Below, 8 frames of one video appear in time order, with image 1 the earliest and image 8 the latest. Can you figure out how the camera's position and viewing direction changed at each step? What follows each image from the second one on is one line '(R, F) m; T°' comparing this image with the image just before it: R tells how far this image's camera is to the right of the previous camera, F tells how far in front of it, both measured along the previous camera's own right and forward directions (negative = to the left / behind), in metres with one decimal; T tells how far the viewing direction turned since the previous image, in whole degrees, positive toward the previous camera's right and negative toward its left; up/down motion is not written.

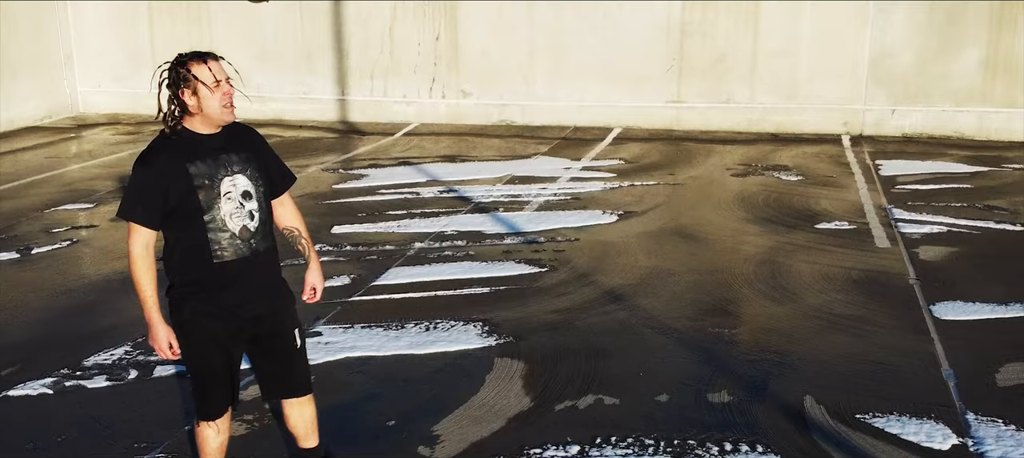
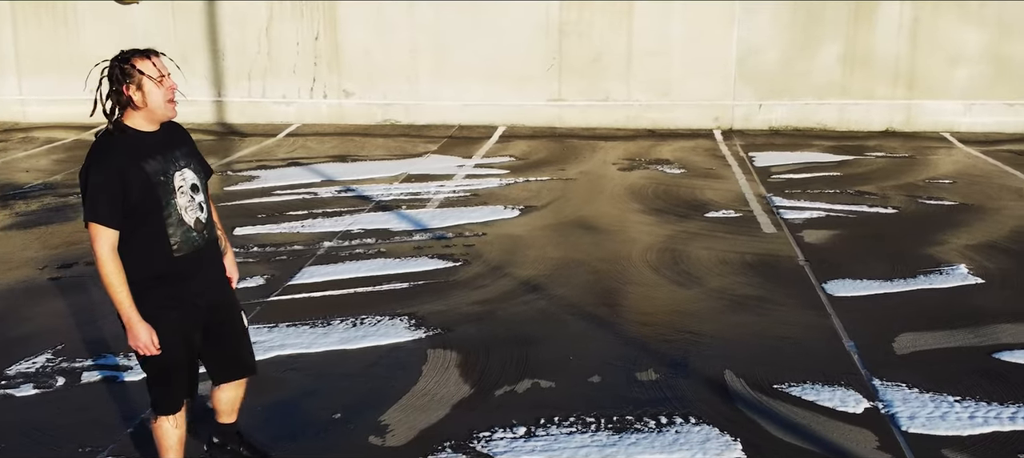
(-0.3, -0.1) m; +7°
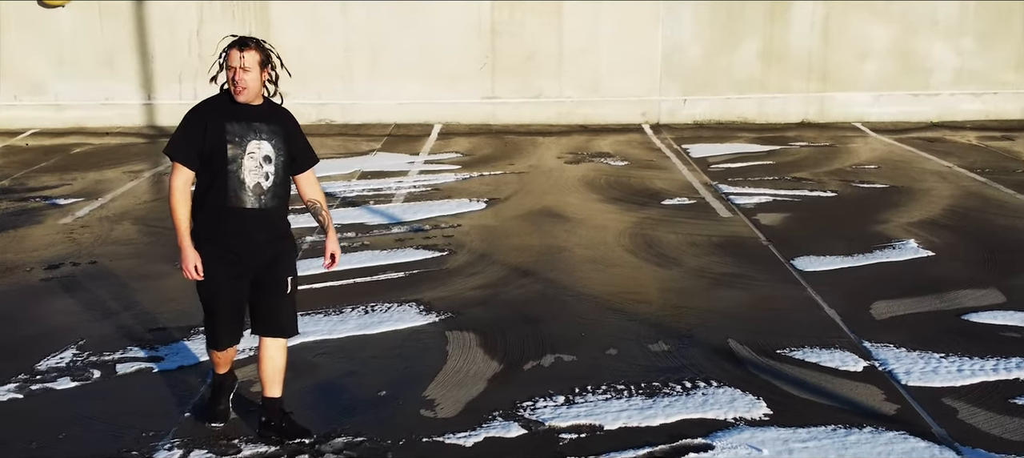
(-0.6, -0.2) m; +6°
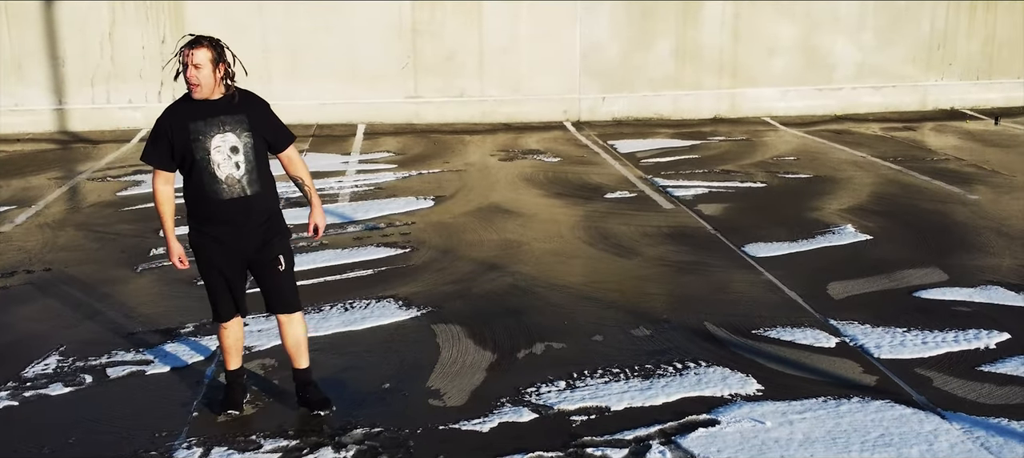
(-0.5, -0.1) m; +6°
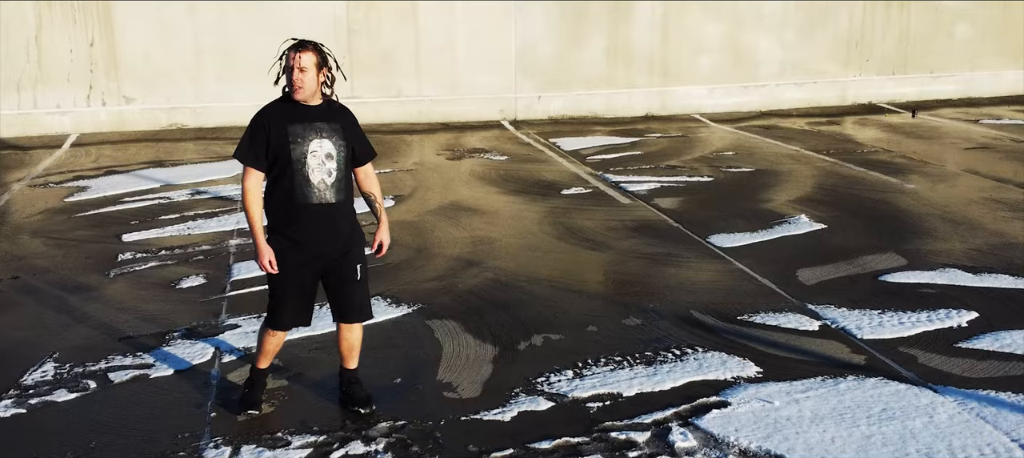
(-0.4, -0.1) m; +5°
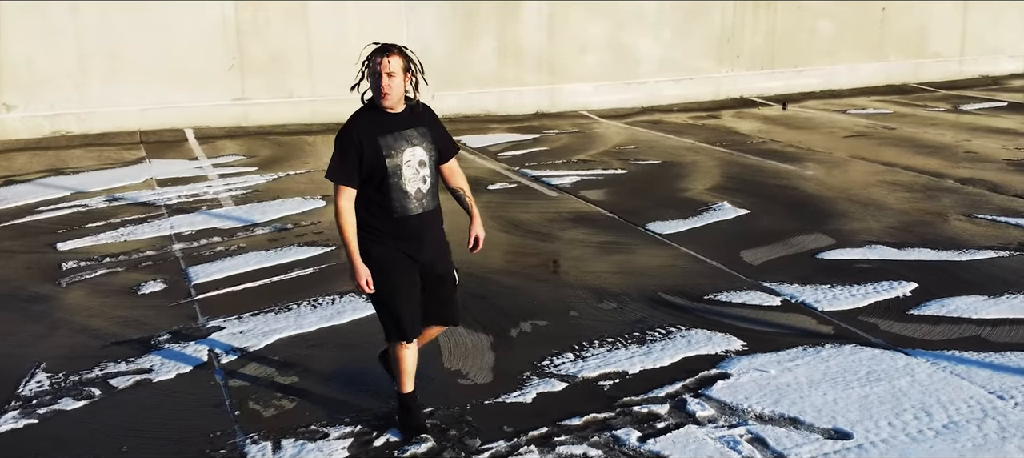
(-0.7, -0.1) m; +8°
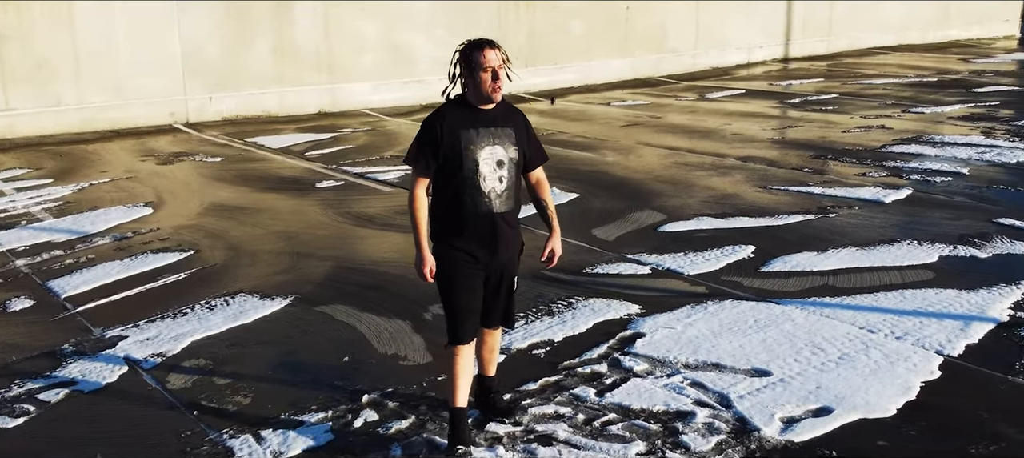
(-0.9, -0.2) m; +14°
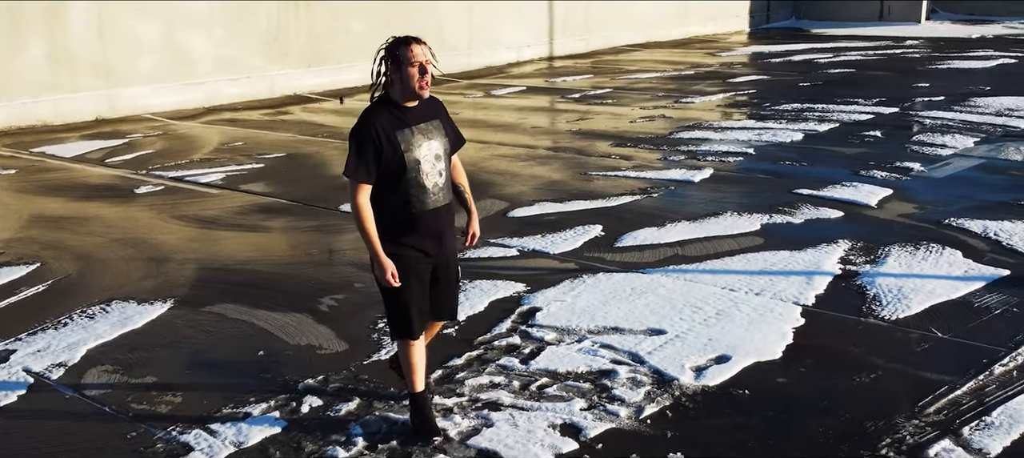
(-0.7, -0.2) m; +13°
